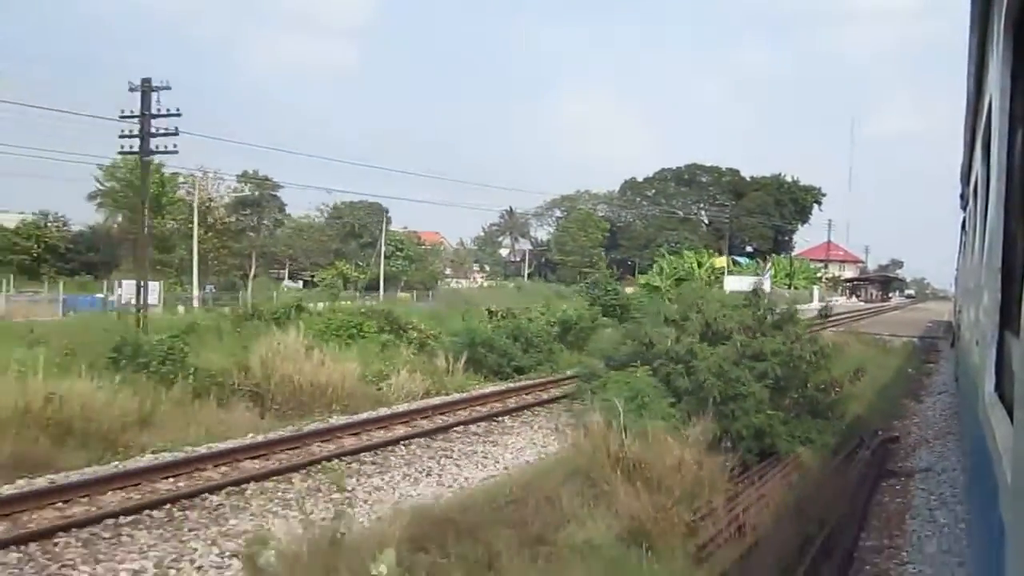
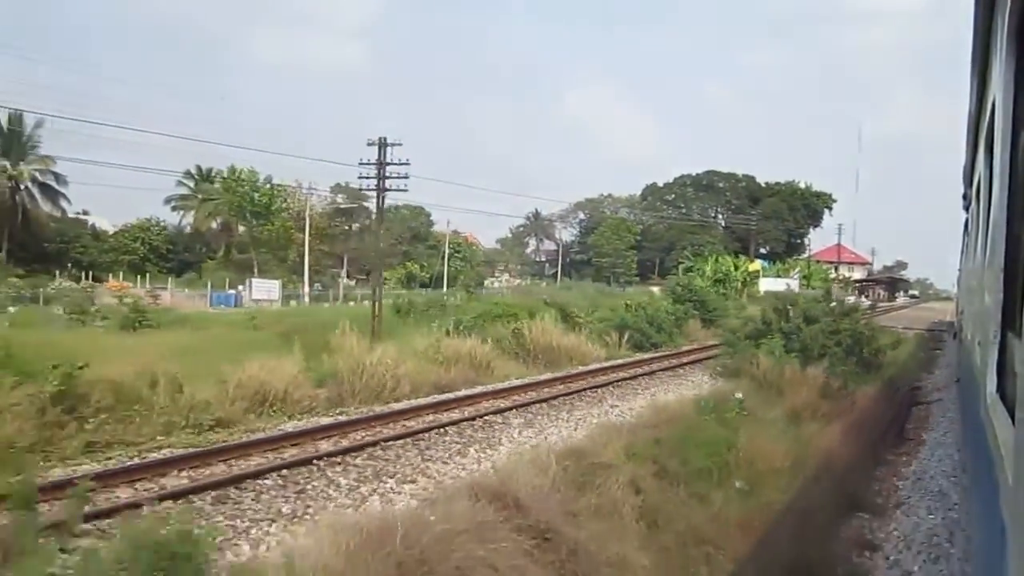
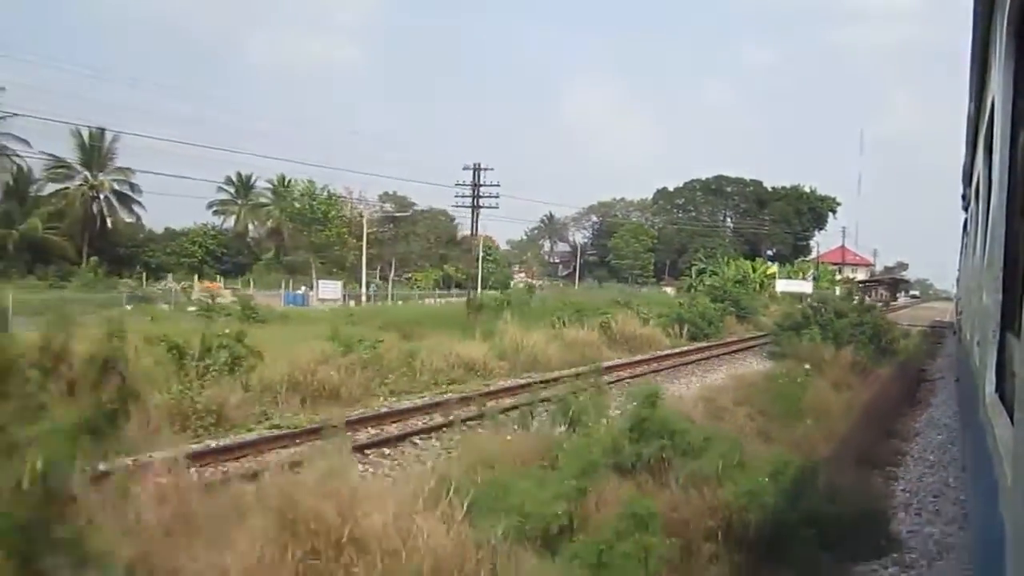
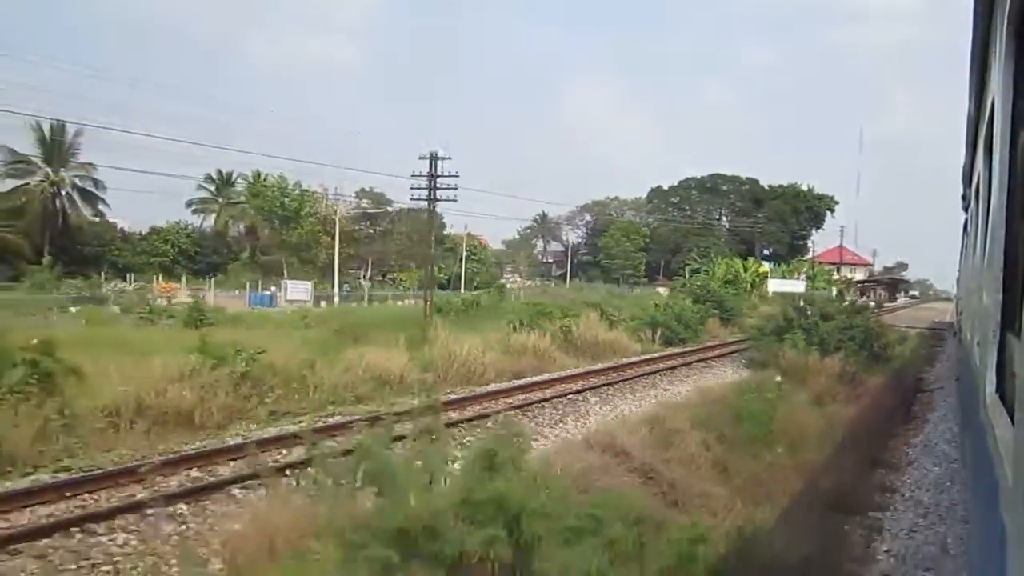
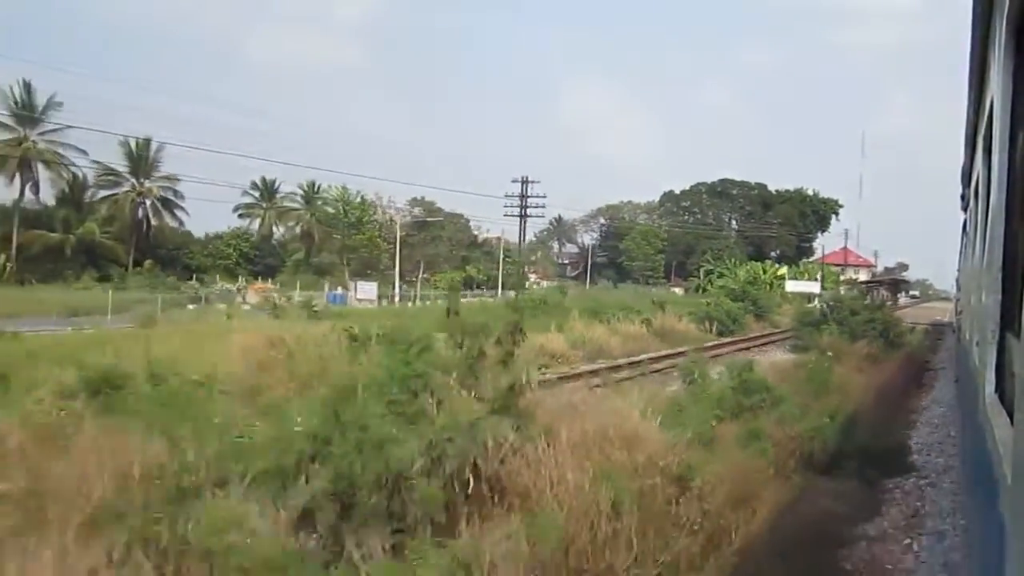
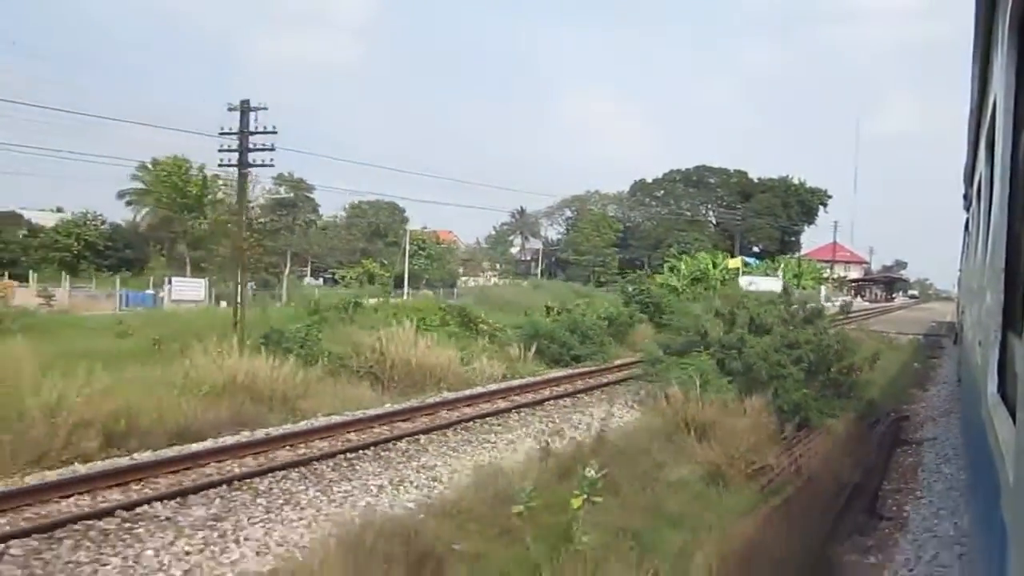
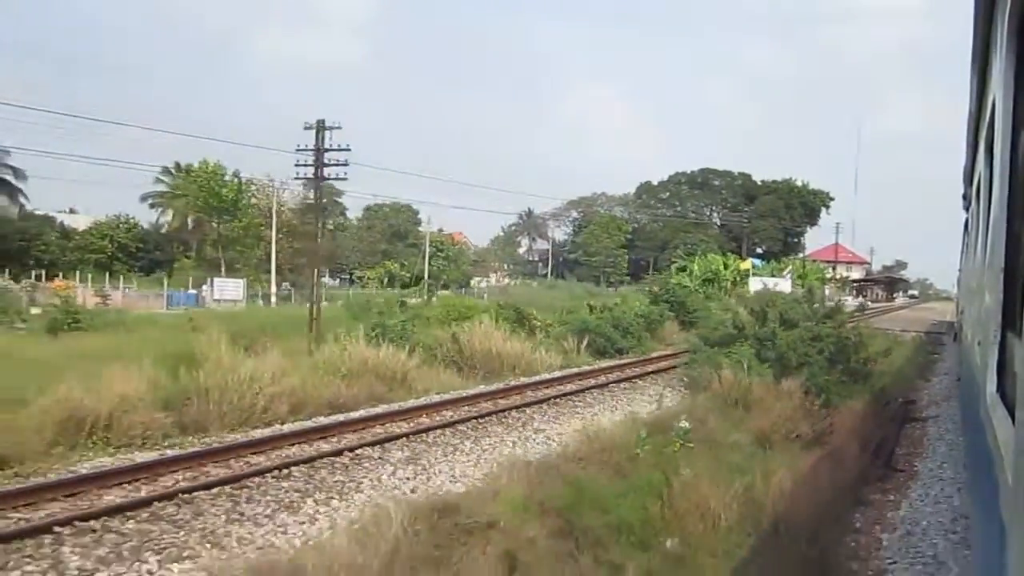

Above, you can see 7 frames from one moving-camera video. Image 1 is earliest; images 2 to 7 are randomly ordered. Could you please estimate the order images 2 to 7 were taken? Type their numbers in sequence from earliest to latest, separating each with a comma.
6, 7, 2, 4, 3, 5
